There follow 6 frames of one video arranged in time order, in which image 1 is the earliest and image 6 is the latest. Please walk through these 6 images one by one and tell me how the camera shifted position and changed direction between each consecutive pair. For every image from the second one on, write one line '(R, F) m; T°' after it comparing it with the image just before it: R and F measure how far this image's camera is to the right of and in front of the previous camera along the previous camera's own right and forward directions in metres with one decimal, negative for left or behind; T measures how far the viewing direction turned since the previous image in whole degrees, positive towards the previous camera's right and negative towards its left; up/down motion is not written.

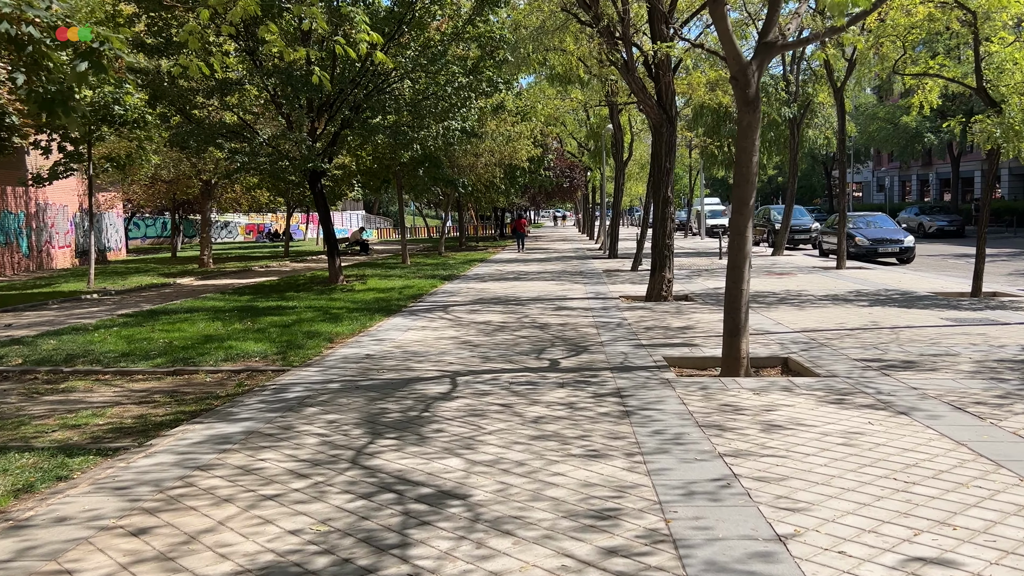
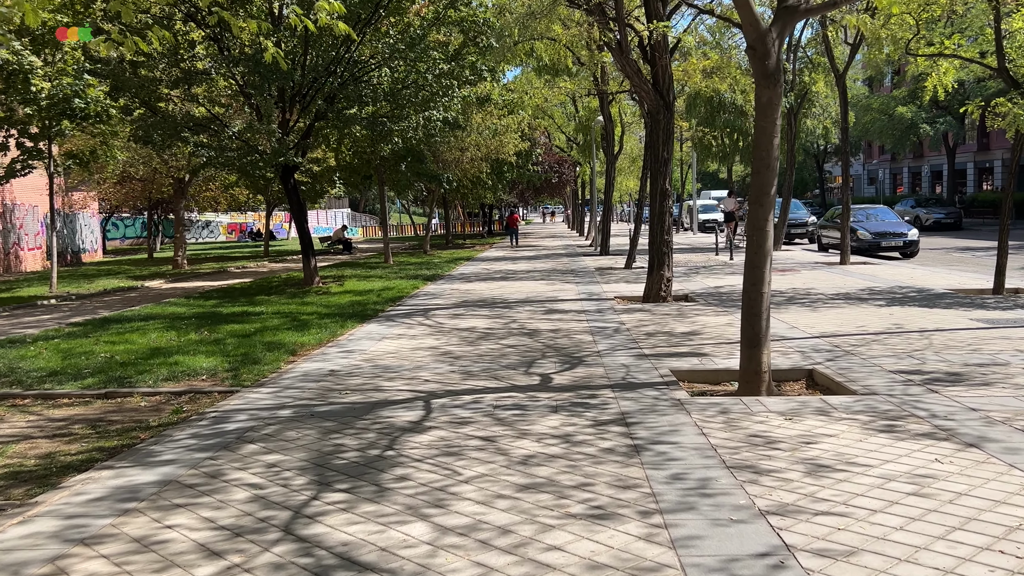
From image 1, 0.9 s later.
(0.0, +1.1) m; +1°
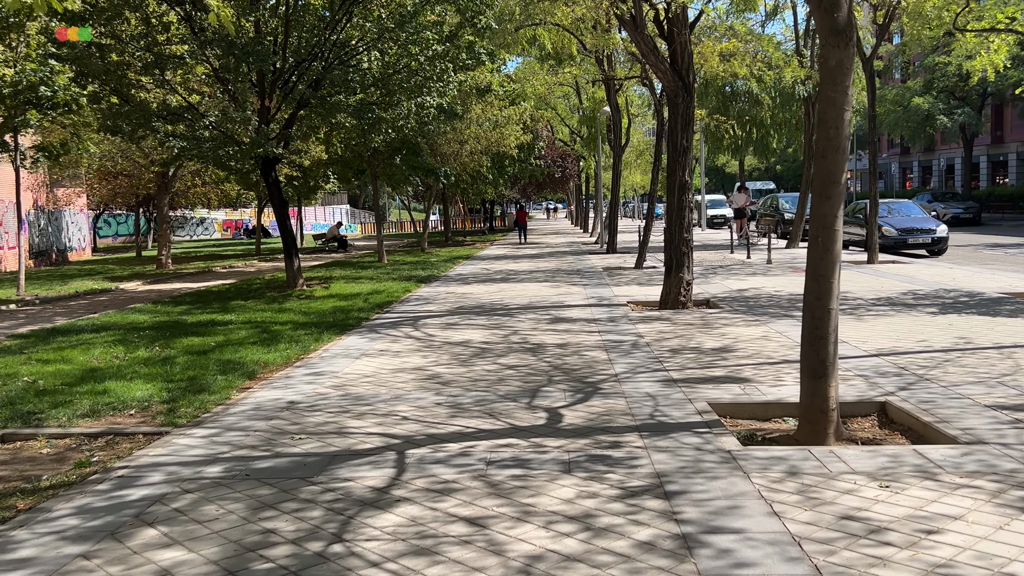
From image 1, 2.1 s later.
(0.0, +1.4) m; 0°
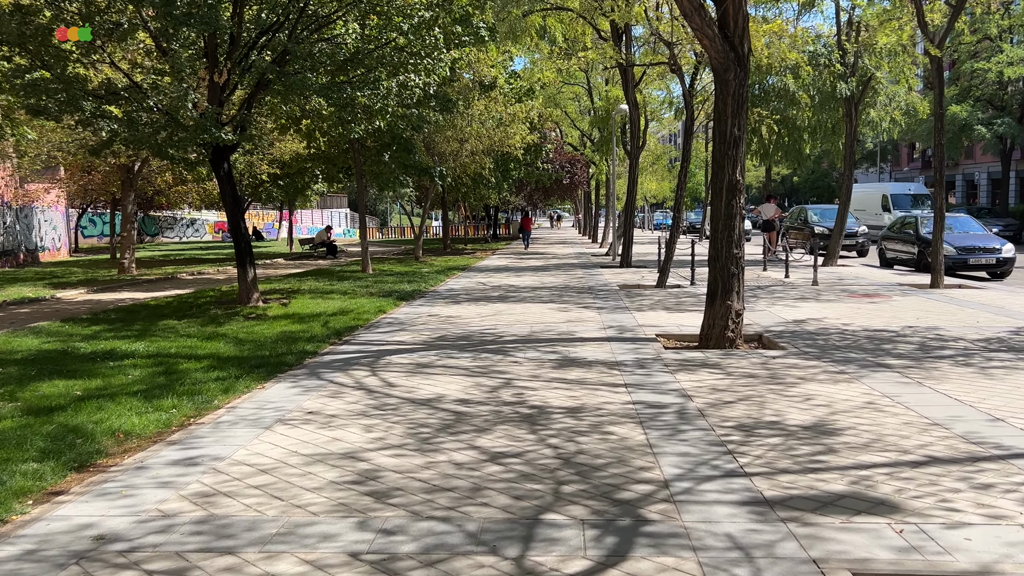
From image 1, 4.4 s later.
(+0.1, +2.7) m; 0°
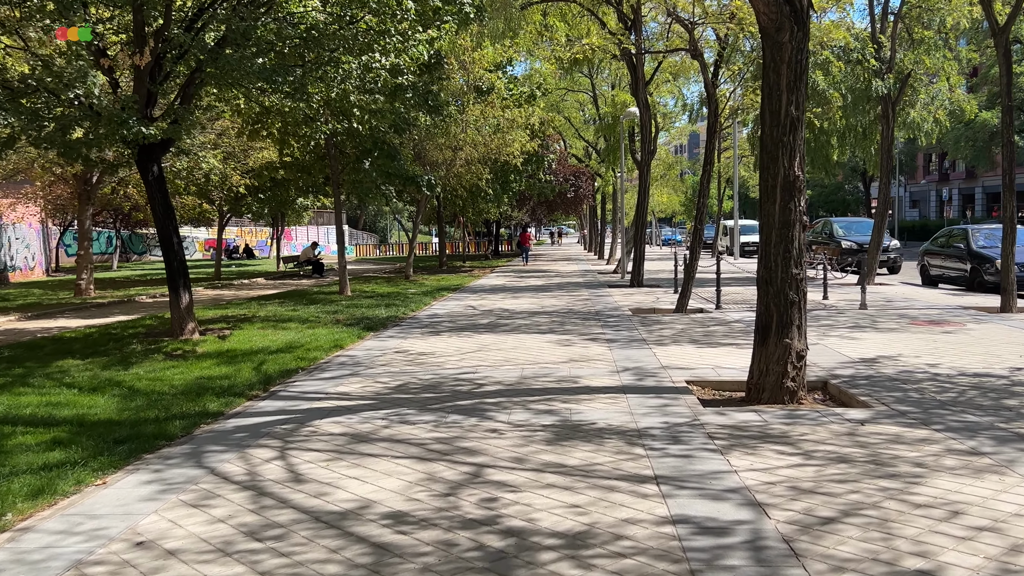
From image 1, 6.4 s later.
(+0.2, +2.3) m; 0°
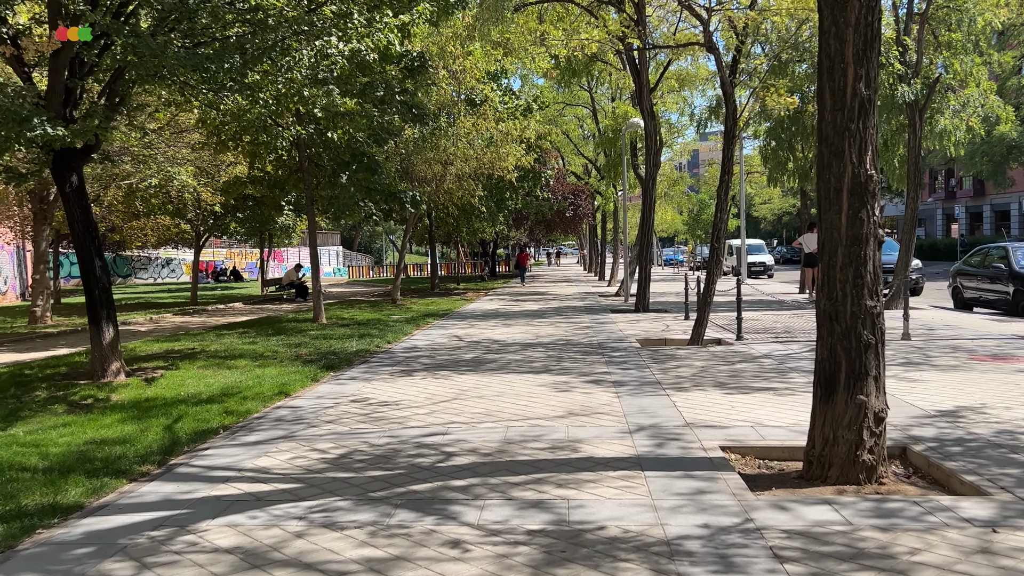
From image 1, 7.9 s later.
(+0.1, +1.7) m; 0°
